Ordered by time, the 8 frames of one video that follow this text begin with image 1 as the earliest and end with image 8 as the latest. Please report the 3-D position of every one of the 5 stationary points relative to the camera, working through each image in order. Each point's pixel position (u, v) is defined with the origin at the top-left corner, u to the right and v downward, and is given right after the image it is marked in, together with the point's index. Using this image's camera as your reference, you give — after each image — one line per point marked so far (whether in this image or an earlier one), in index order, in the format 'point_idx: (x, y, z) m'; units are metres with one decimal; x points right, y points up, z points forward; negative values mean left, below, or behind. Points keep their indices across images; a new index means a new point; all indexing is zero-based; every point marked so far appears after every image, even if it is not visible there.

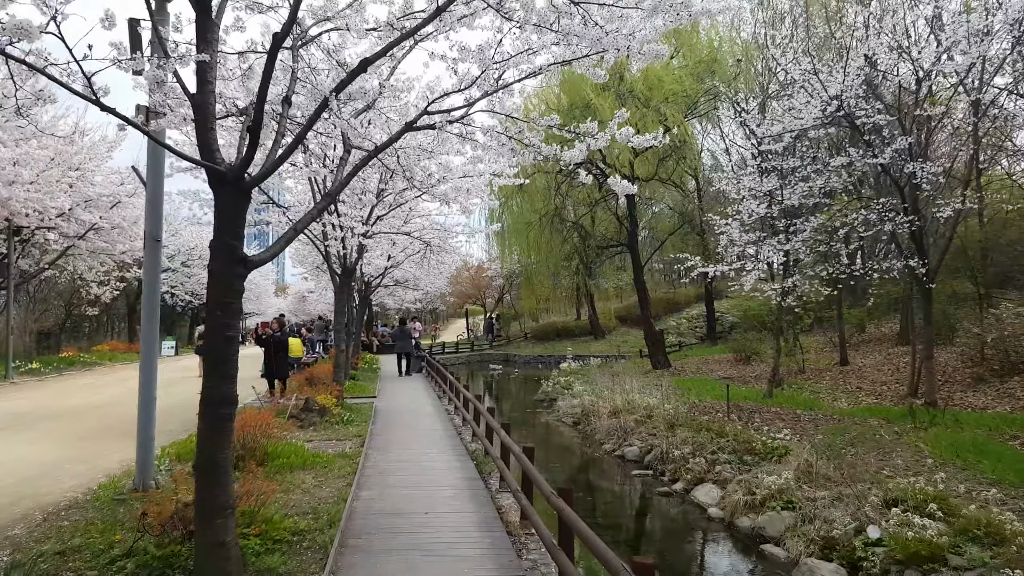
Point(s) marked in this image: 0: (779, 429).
0: (+3.1, -1.6, +8.9) m
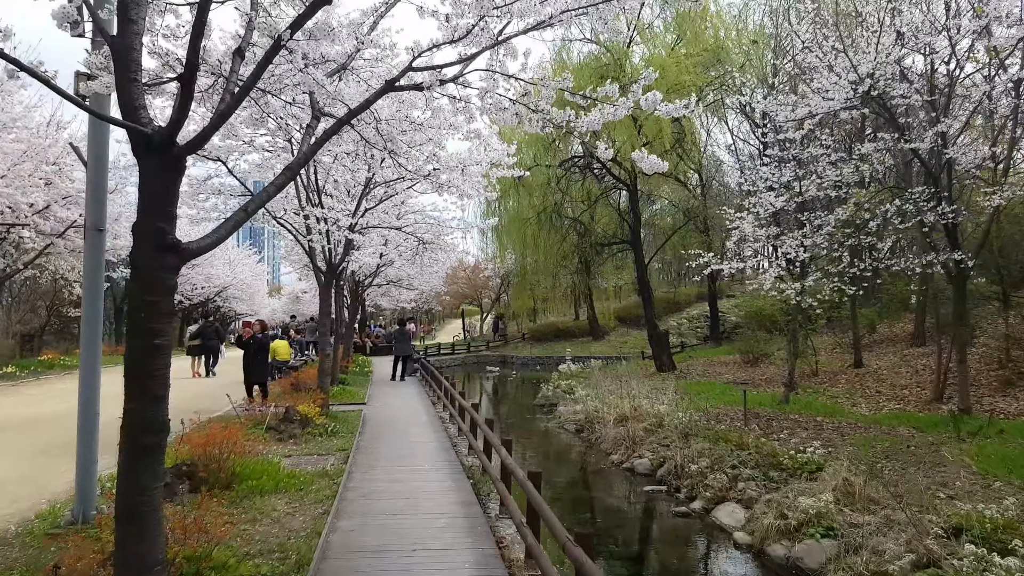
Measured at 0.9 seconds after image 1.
0: (+3.1, -1.6, +8.1) m
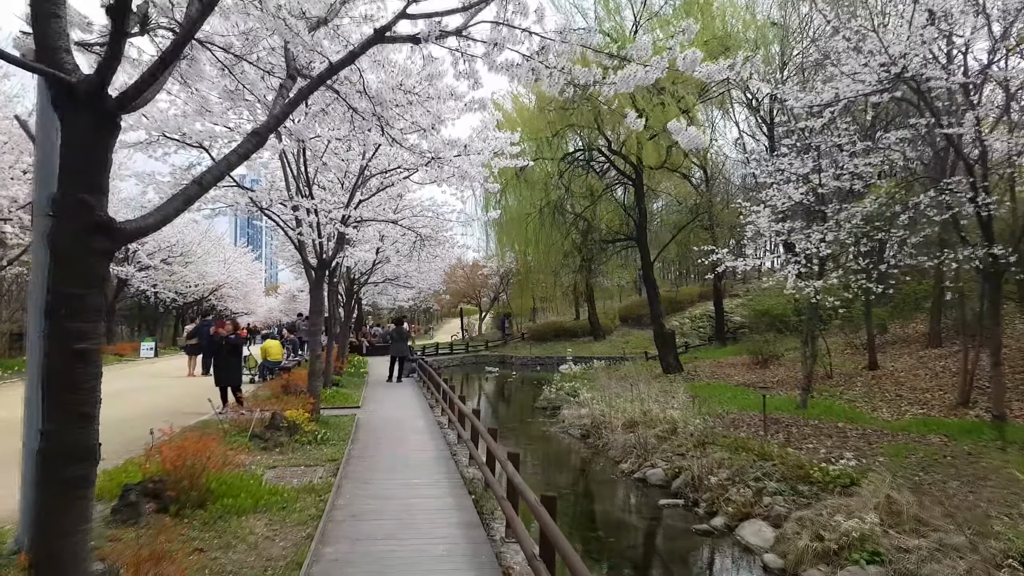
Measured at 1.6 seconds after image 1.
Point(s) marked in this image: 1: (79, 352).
0: (+3.1, -1.6, +7.5) m
1: (-1.3, -0.2, +2.2) m
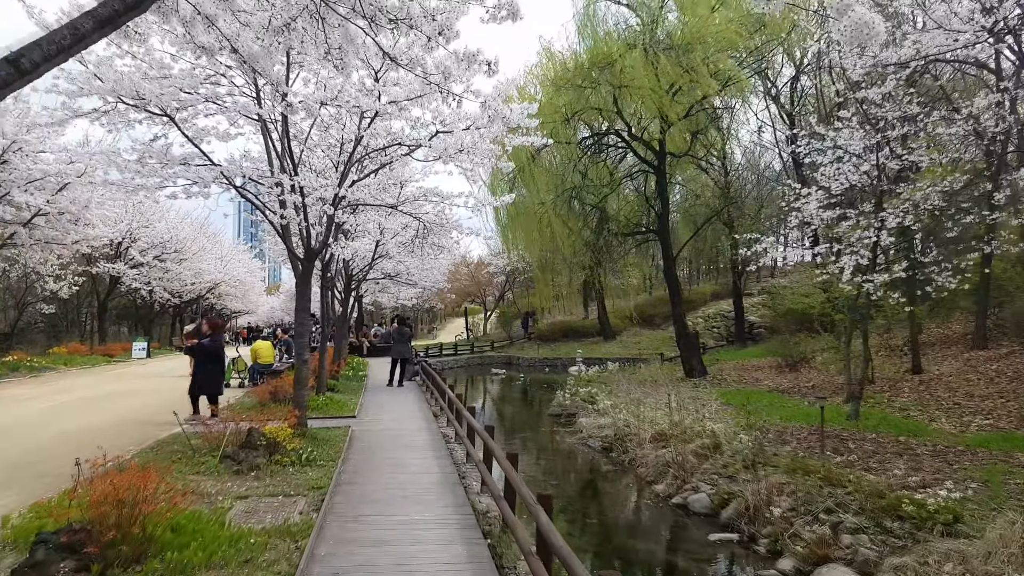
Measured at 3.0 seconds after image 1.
0: (+3.3, -1.5, +6.4) m
1: (-1.1, -0.1, +1.1) m
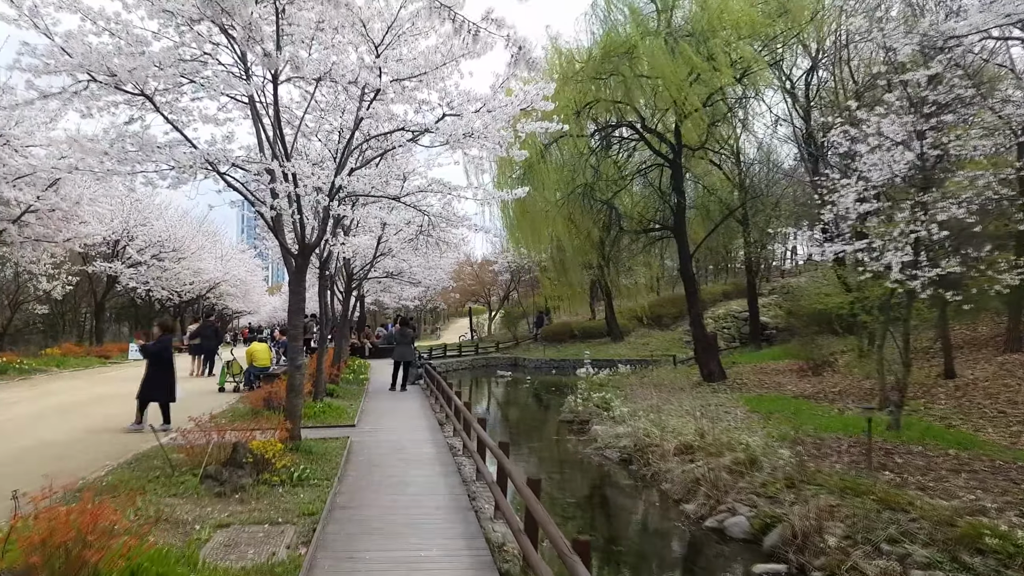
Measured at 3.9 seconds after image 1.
0: (+3.4, -1.5, +5.7) m
1: (-1.0, -0.1, +0.4) m
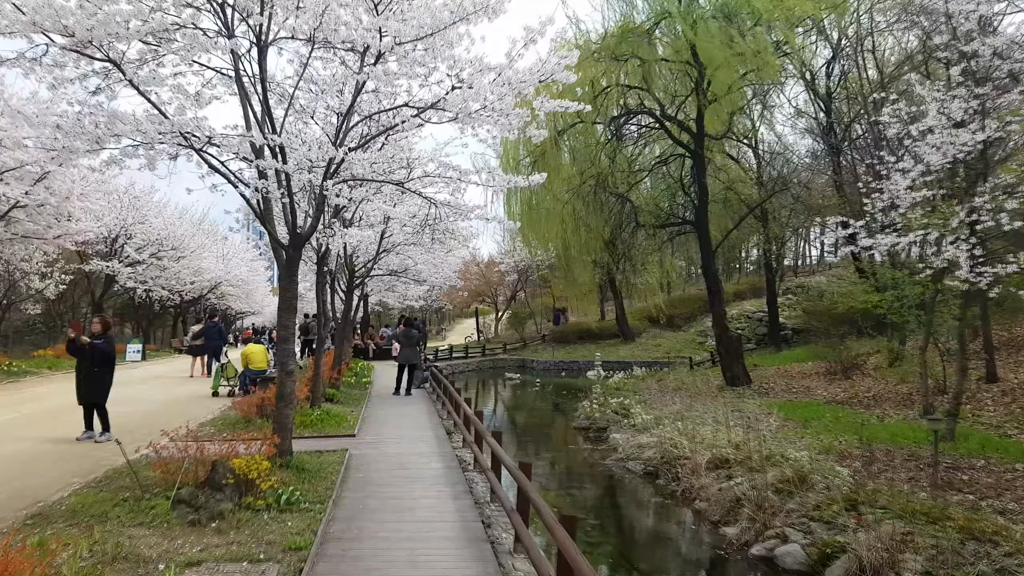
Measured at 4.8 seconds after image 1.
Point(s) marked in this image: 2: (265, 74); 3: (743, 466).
0: (+3.5, -1.5, +4.9) m
1: (-0.9, -0.1, -0.4) m
2: (-2.0, +1.7, +6.1) m
3: (+2.1, -1.6, +7.1) m
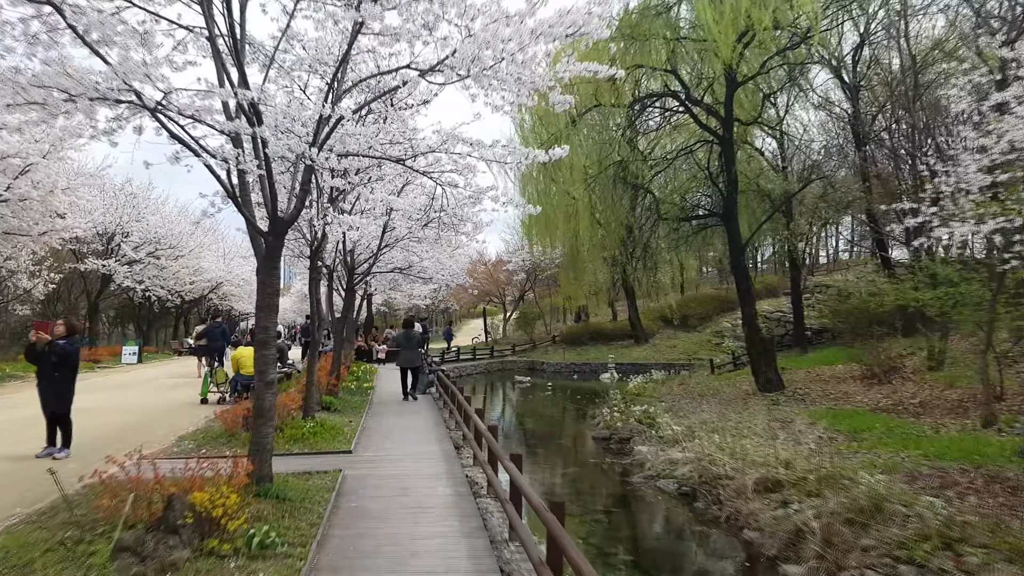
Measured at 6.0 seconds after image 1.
0: (+3.7, -1.4, +3.9) m
1: (-0.8, 0.0, -1.3) m
2: (-1.8, +1.7, +5.2) m
3: (+2.3, -1.6, +6.1) m
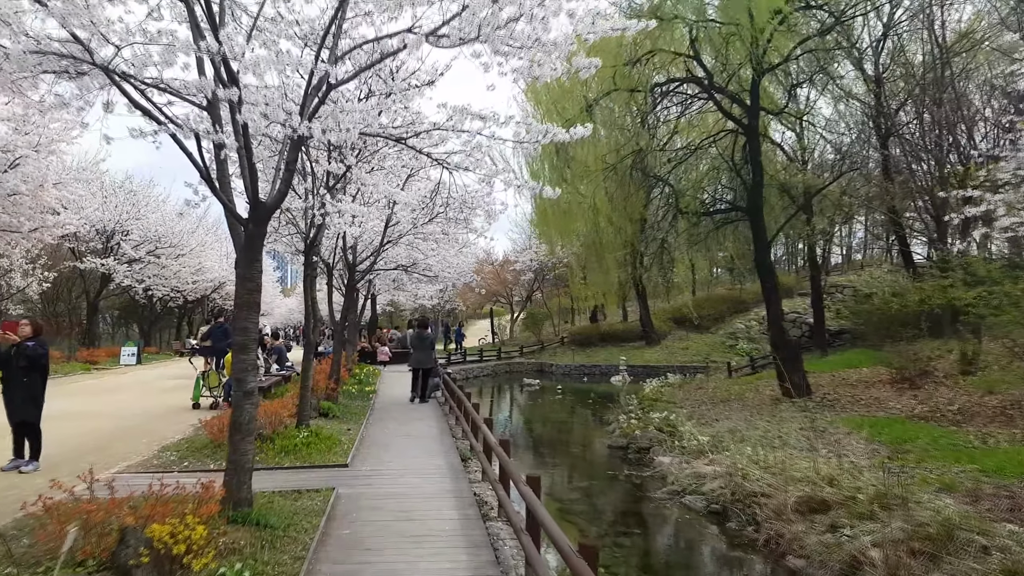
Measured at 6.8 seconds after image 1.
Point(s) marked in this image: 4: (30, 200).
0: (+3.7, -1.4, +3.2) m
1: (-0.8, 0.0, -2.0) m
2: (-1.7, +1.7, +4.6) m
3: (+2.4, -1.5, +5.5) m
4: (-9.3, +1.7, +14.9) m
